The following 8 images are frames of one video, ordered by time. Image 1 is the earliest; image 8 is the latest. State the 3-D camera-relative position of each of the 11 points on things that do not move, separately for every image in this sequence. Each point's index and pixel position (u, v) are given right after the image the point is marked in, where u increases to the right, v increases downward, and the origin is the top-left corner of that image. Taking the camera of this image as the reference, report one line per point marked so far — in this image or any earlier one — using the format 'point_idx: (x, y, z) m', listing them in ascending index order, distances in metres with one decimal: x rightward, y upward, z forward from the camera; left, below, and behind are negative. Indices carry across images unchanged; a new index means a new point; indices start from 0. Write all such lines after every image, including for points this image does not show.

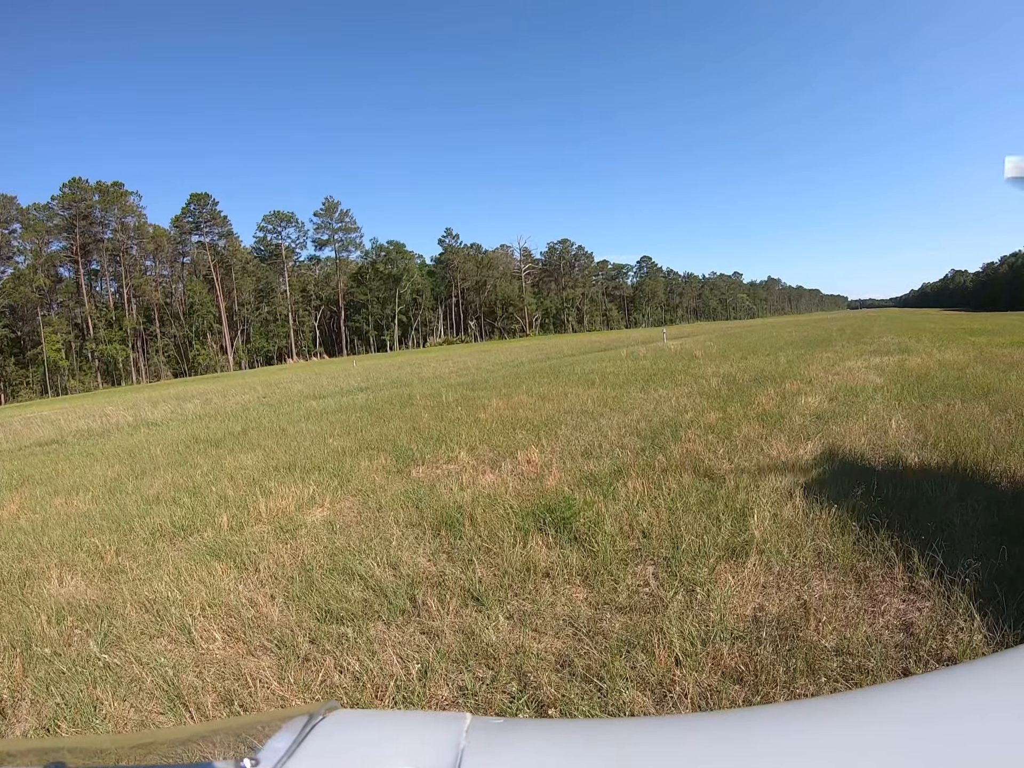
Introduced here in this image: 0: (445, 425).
0: (-1.1, -0.6, +8.1) m
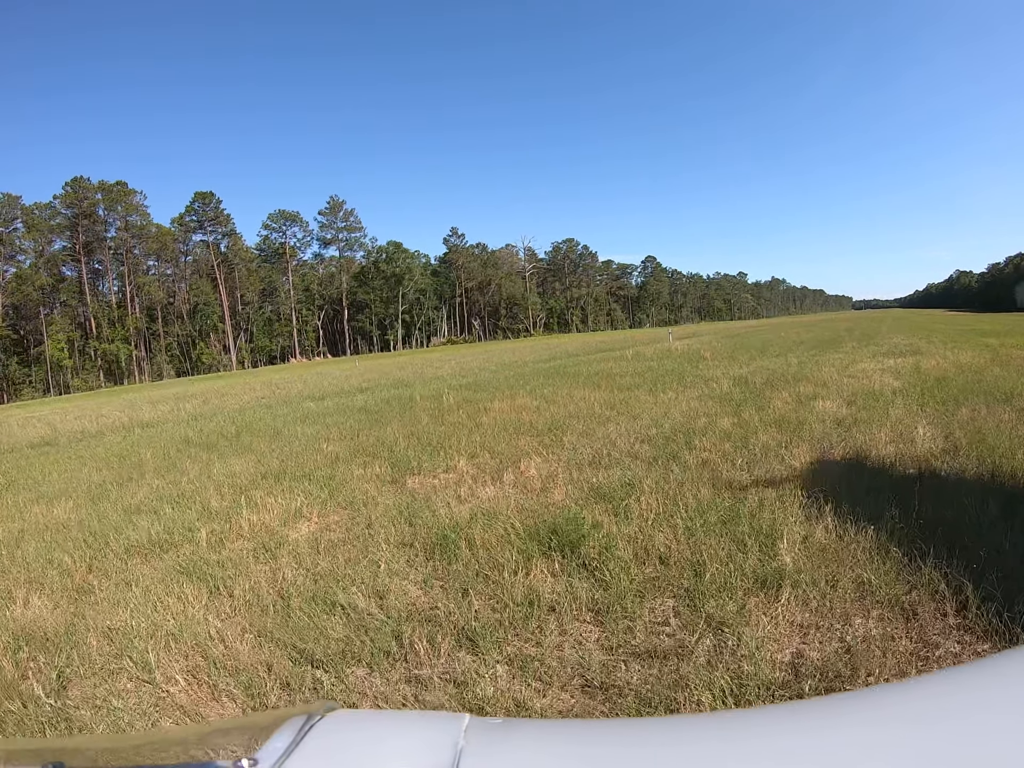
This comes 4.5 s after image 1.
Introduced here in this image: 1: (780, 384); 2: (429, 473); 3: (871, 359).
0: (-1.0, -0.7, +7.7) m
1: (+5.7, 0.0, +11.2) m
2: (-0.9, -1.0, +5.6) m
3: (+11.3, +0.8, +16.7) m
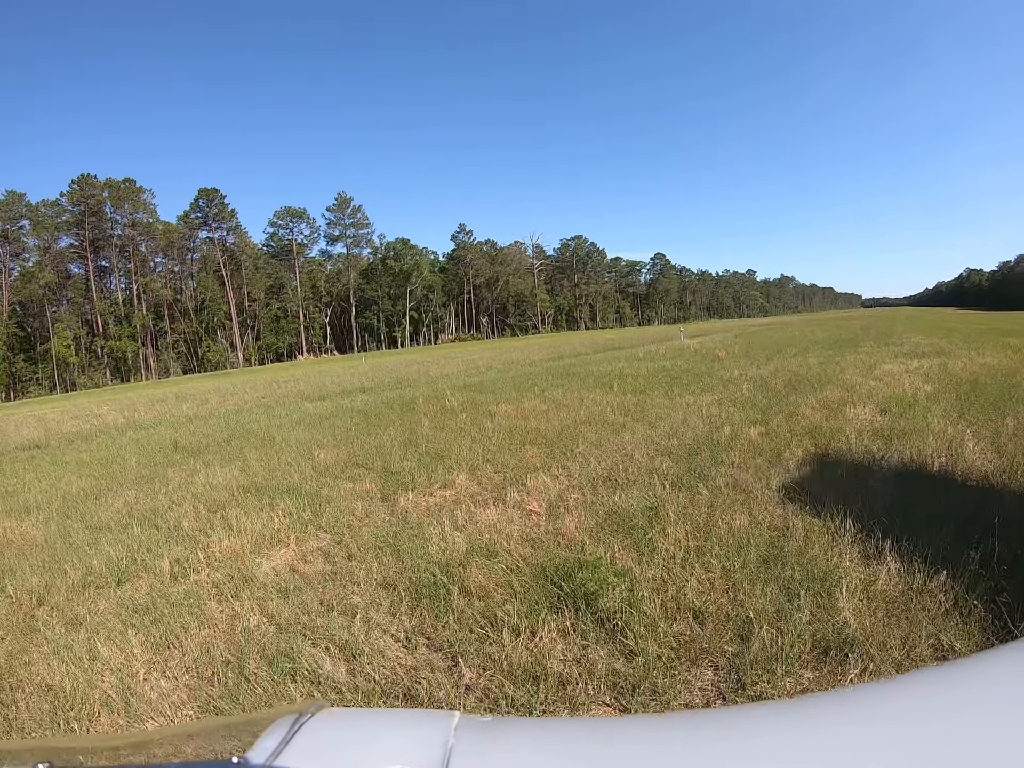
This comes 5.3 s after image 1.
0: (-0.9, -0.7, +7.2) m
1: (+5.8, -0.1, +10.6) m
2: (-0.8, -1.0, +5.1) m
3: (+11.6, +0.7, +16.0) m
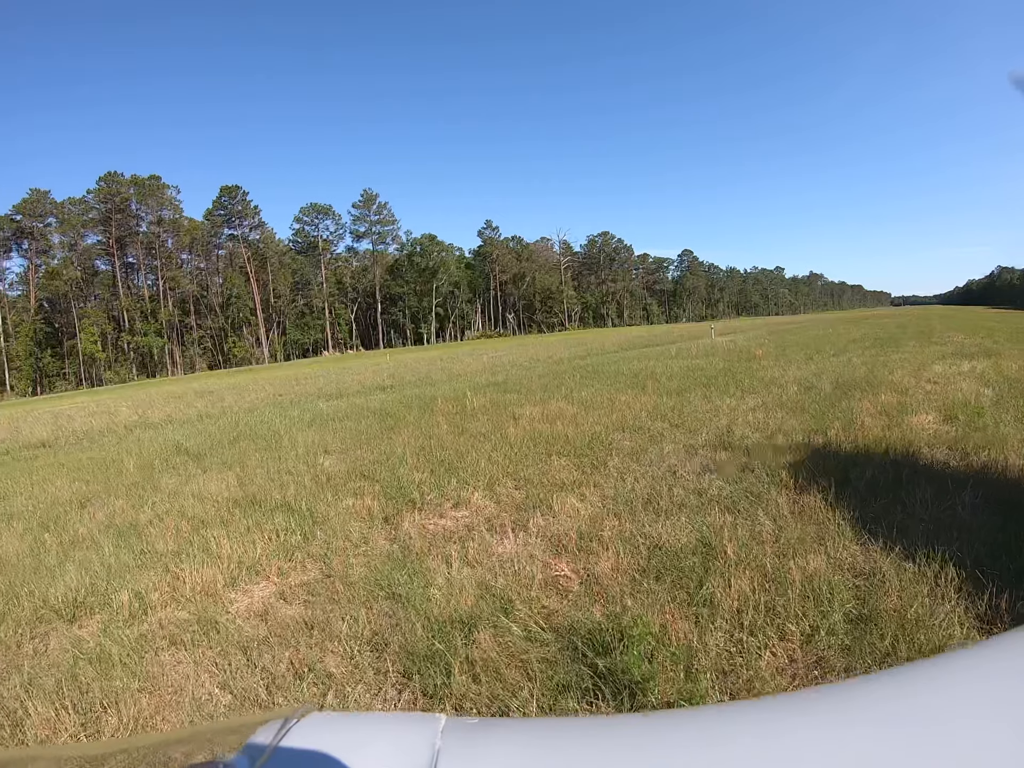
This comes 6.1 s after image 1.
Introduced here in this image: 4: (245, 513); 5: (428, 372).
0: (-0.6, -0.7, +6.6) m
1: (+6.3, -0.1, +9.7) m
2: (-0.7, -1.1, +4.4) m
3: (+12.3, +0.7, +14.7) m
4: (-2.2, -1.1, +4.4) m
5: (-3.2, +0.4, +19.8) m
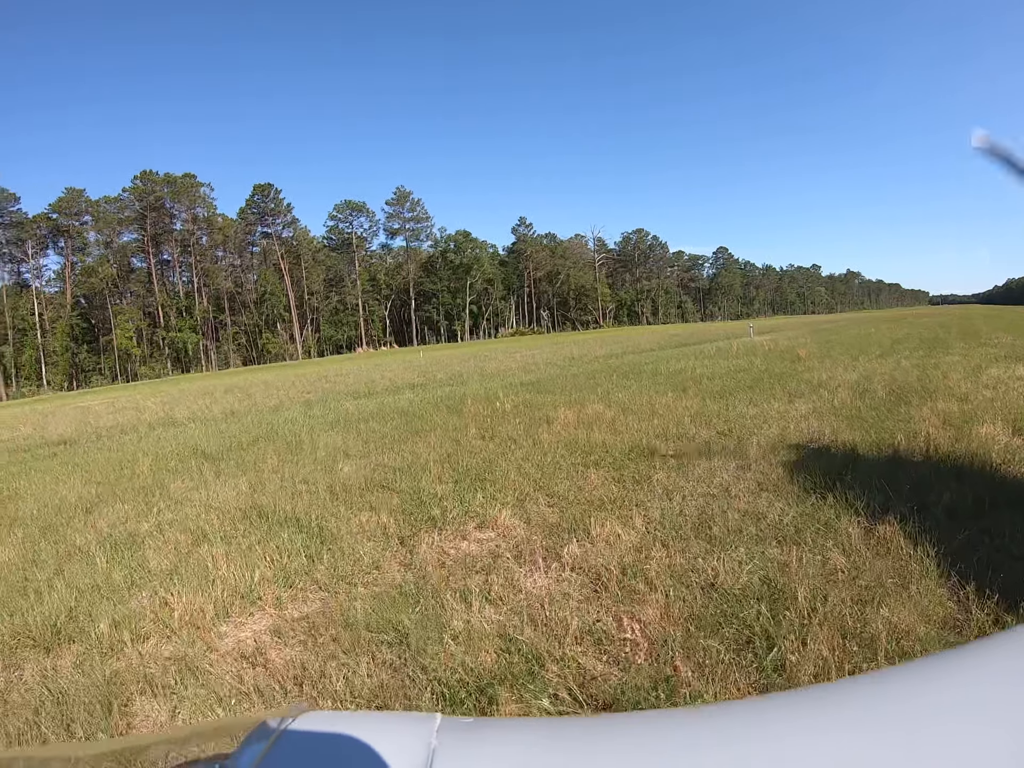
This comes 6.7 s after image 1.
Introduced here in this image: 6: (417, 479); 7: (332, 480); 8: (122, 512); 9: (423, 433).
0: (-0.3, -0.7, +6.1) m
1: (+6.8, -0.2, +8.8) m
2: (-0.4, -1.1, +4.0) m
3: (+13.1, +0.5, +13.5) m
4: (-2.0, -1.1, +4.0) m
5: (-2.0, +0.5, +19.4) m
6: (-0.9, -0.9, +5.0) m
7: (-1.8, -0.9, +5.1) m
8: (-3.3, -1.1, +4.5) m
9: (-1.2, -0.7, +7.2) m
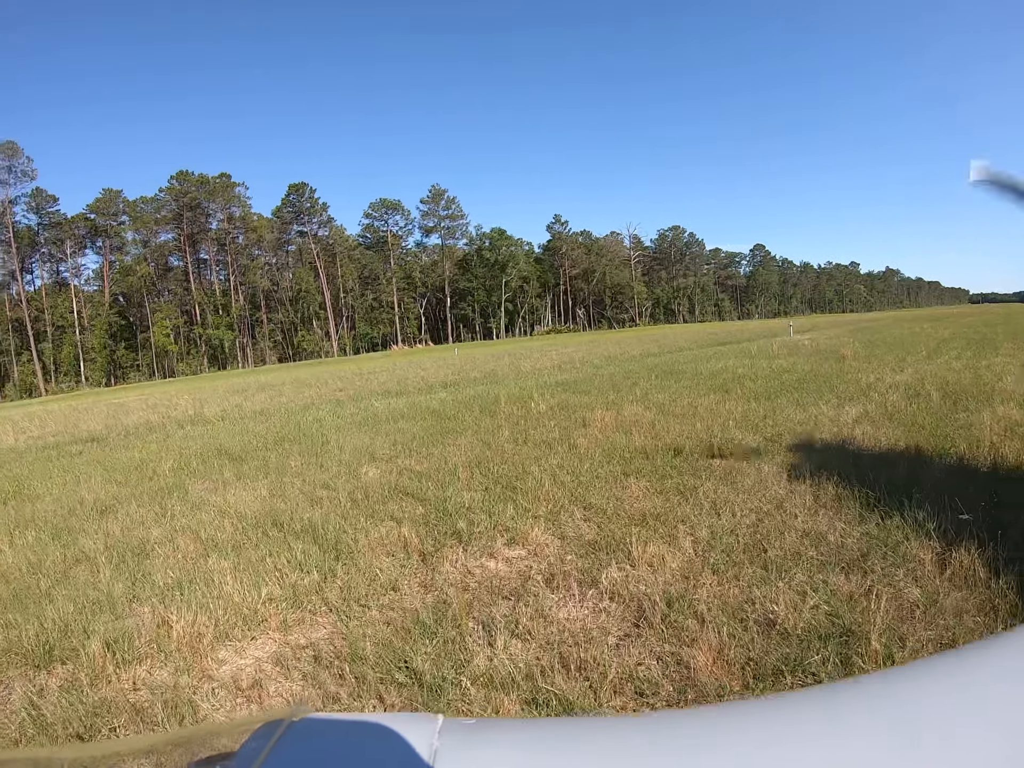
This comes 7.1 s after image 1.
0: (+0.1, -0.7, +5.7) m
1: (+7.3, -0.2, +7.9) m
2: (-0.2, -1.1, +3.6) m
3: (+13.9, +0.4, +12.3) m
4: (-1.7, -1.1, +3.7) m
5: (-0.8, +0.5, +19.1) m
6: (-0.6, -0.9, +4.7) m
7: (-1.4, -0.9, +4.8) m
8: (-3.1, -1.1, +4.3) m
9: (-0.8, -0.7, +6.9) m
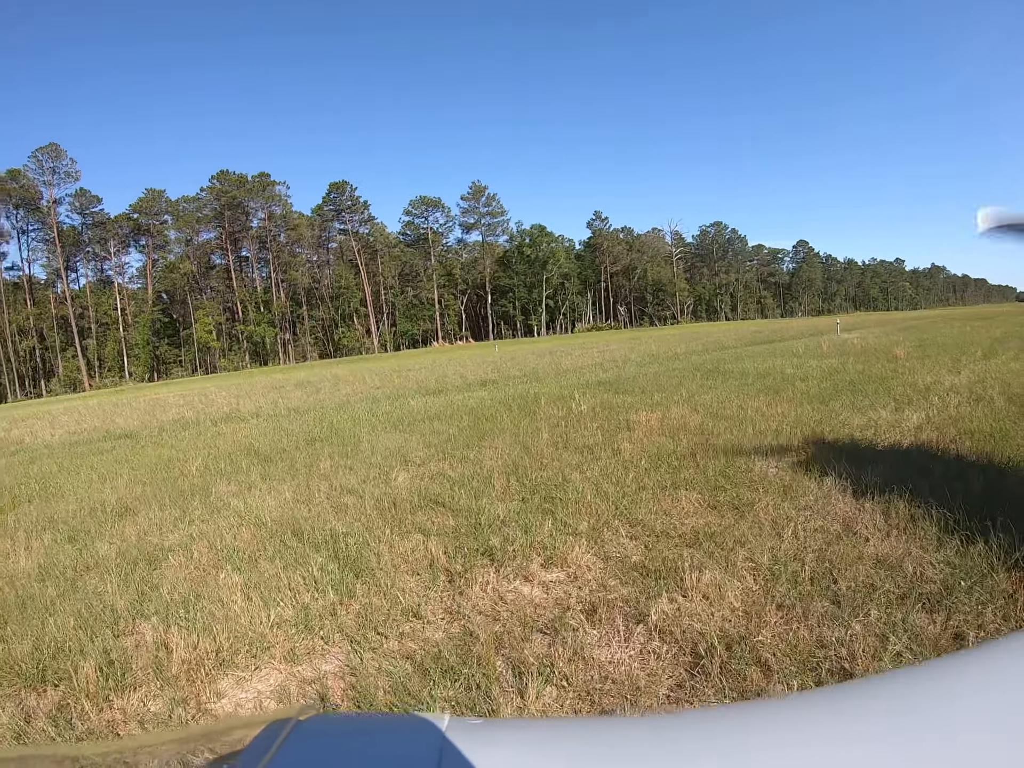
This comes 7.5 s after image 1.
0: (+0.5, -0.8, +5.3) m
1: (+7.8, -0.3, +7.0) m
2: (0.0, -1.1, +3.2) m
3: (+14.7, +0.3, +10.8) m
4: (-1.5, -1.1, +3.5) m
5: (+0.5, +0.6, +18.7) m
6: (-0.3, -0.9, +4.3) m
7: (-1.1, -0.9, +4.5) m
8: (-2.8, -1.1, +4.1) m
9: (-0.3, -0.7, +6.5) m
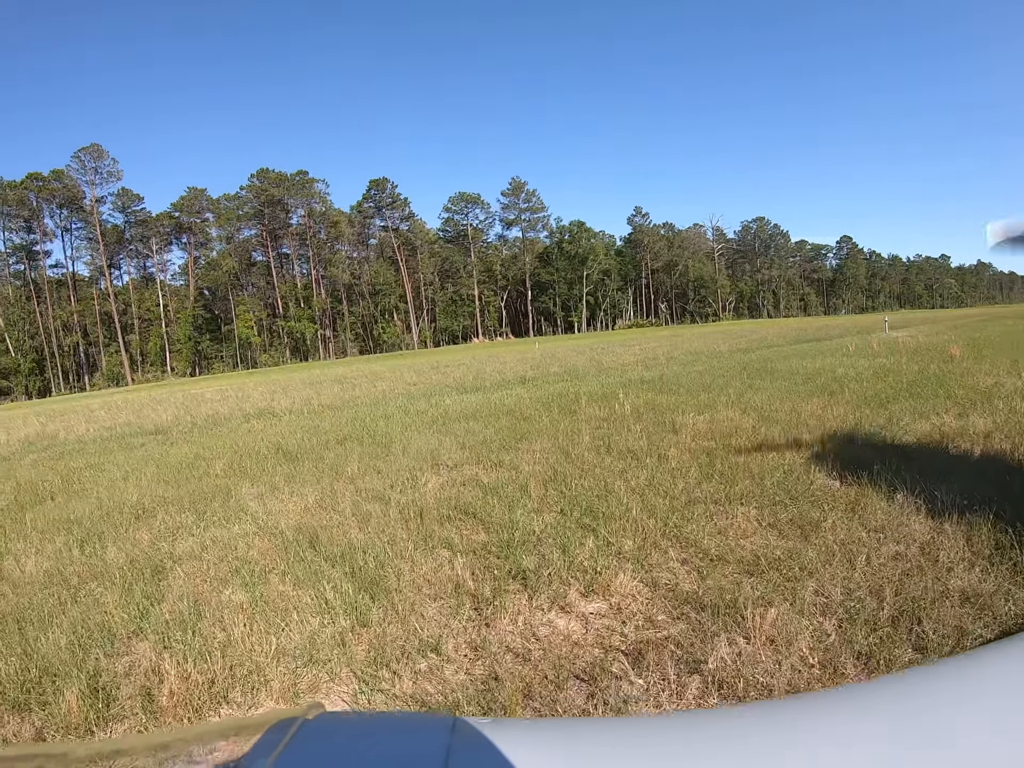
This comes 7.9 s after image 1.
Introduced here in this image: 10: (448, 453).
0: (+0.8, -0.8, +4.8) m
1: (+8.3, -0.4, +6.0) m
2: (+0.2, -1.1, +2.8) m
3: (+15.4, +0.2, +9.3) m
4: (-1.3, -1.1, +3.2) m
5: (+1.8, +0.7, +18.2) m
6: (0.0, -0.9, +3.9) m
7: (-0.9, -0.9, +4.2) m
8: (-2.5, -1.1, +3.9) m
9: (+0.1, -0.6, +6.1) m
10: (-0.7, -0.8, +5.6) m
